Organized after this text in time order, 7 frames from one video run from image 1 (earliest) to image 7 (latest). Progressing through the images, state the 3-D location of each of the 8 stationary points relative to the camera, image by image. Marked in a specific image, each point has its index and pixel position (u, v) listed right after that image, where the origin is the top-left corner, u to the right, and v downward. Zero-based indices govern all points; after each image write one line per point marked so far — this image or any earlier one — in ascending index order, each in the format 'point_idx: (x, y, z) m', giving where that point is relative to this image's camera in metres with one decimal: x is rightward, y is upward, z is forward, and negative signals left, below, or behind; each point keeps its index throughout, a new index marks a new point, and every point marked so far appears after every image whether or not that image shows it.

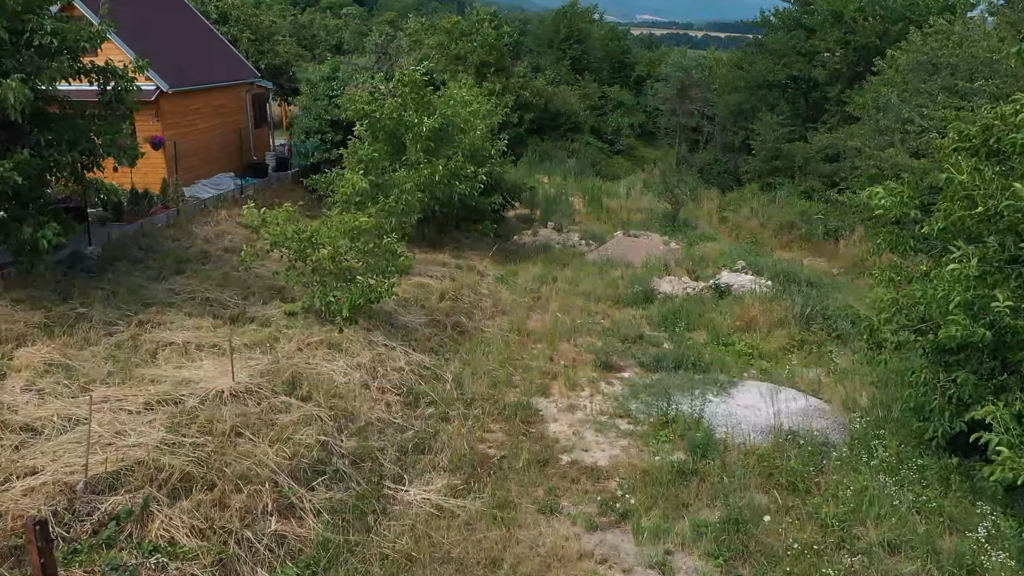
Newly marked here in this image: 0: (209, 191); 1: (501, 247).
0: (-4.0, +1.3, +10.7) m
1: (-0.2, +0.6, +11.4) m
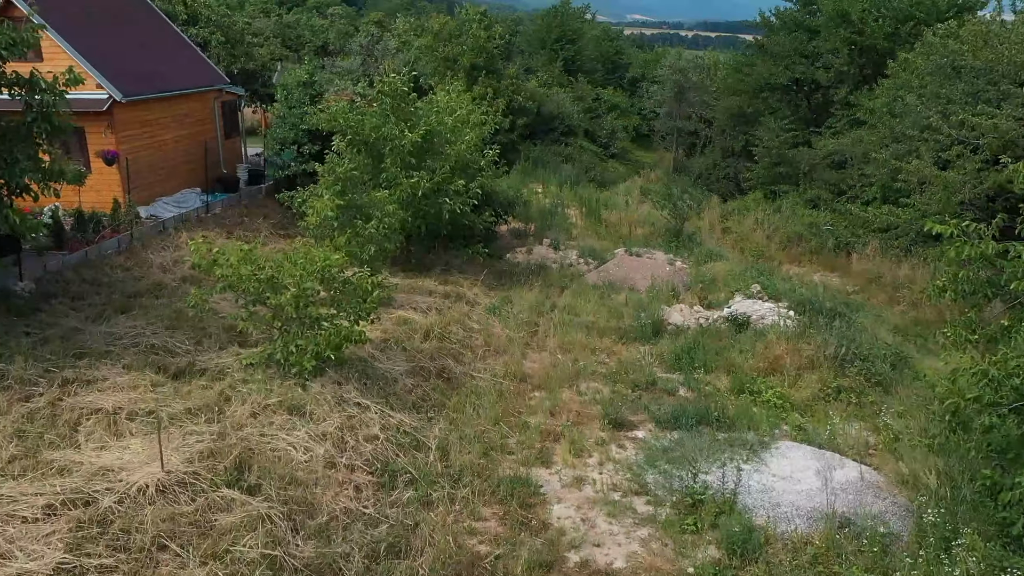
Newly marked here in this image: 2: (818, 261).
0: (-4.1, +0.9, +9.7) m
1: (-0.3, +0.2, +10.5) m
2: (+5.6, +0.5, +14.9) m
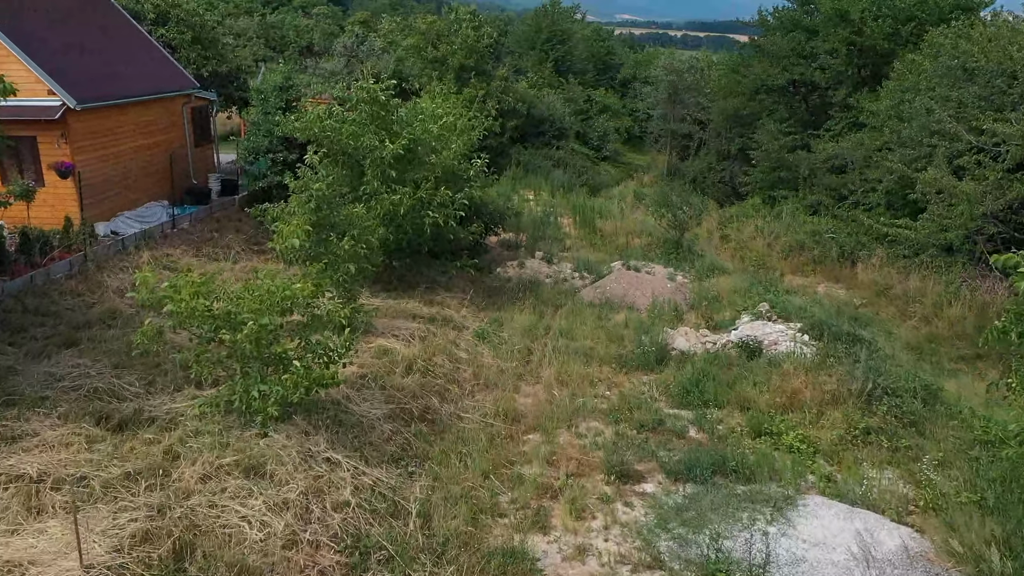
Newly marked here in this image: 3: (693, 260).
0: (-4.2, +0.7, +9.0) m
1: (-0.4, 0.0, +9.8) m
2: (+5.5, +0.3, +14.3) m
3: (+2.7, +0.4, +11.9) m
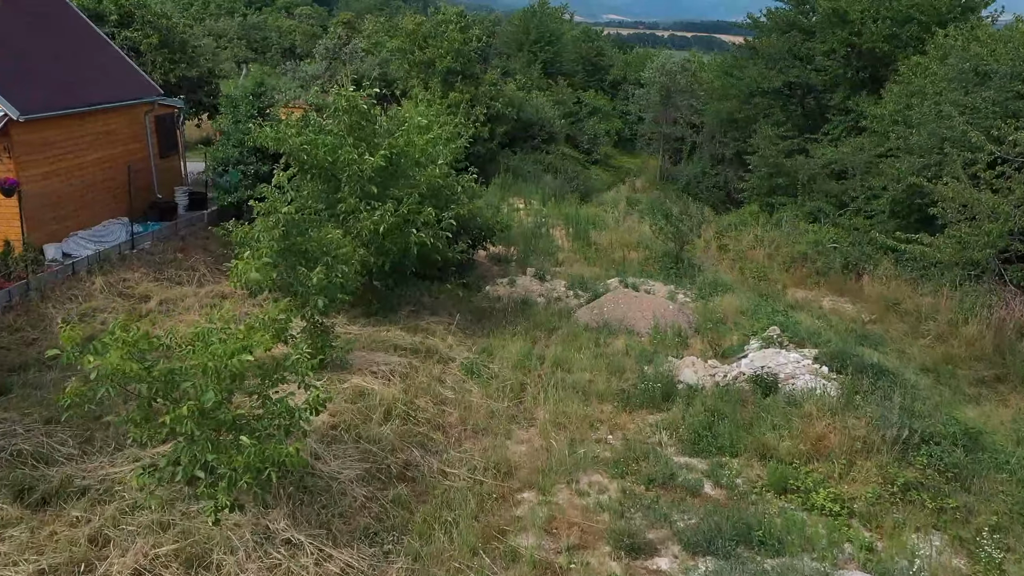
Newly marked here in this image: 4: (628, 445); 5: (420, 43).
0: (-4.3, +0.4, +8.2) m
1: (-0.5, -0.2, +9.1) m
2: (+5.3, +0.1, +13.7) m
3: (+2.5, +0.2, +11.2) m
4: (+0.8, -1.1, +5.9) m
5: (-2.2, +5.9, +19.4) m
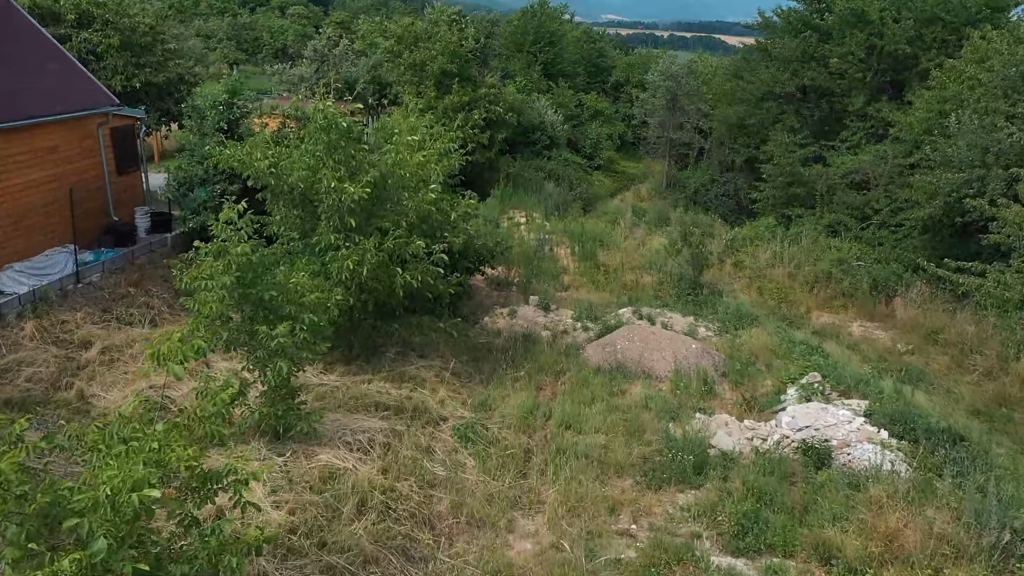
0: (-4.3, +0.1, +7.1) m
1: (-0.5, -0.6, +8.0) m
2: (+5.3, -0.3, +12.6) m
3: (+2.5, -0.2, +10.1) m
4: (+0.9, -1.5, +4.8) m
5: (-2.2, +5.5, +18.3) m
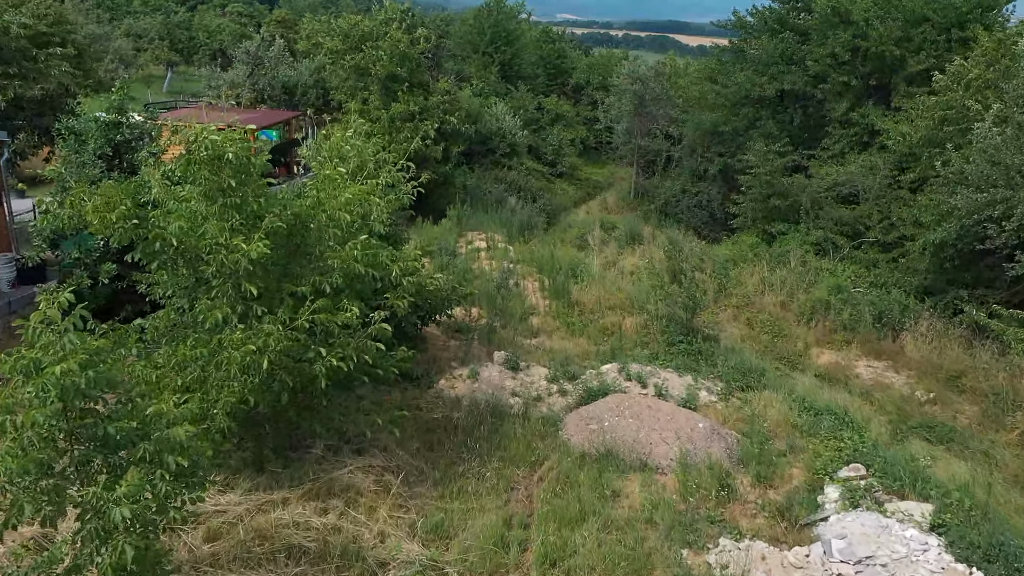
0: (-4.5, -0.5, +5.2) m
1: (-0.8, -1.2, +6.3) m
2: (+4.8, -0.8, +11.2) m
3: (+2.1, -0.7, +8.6) m
4: (+0.7, -2.0, +3.2) m
5: (-3.1, +4.9, +16.5) m
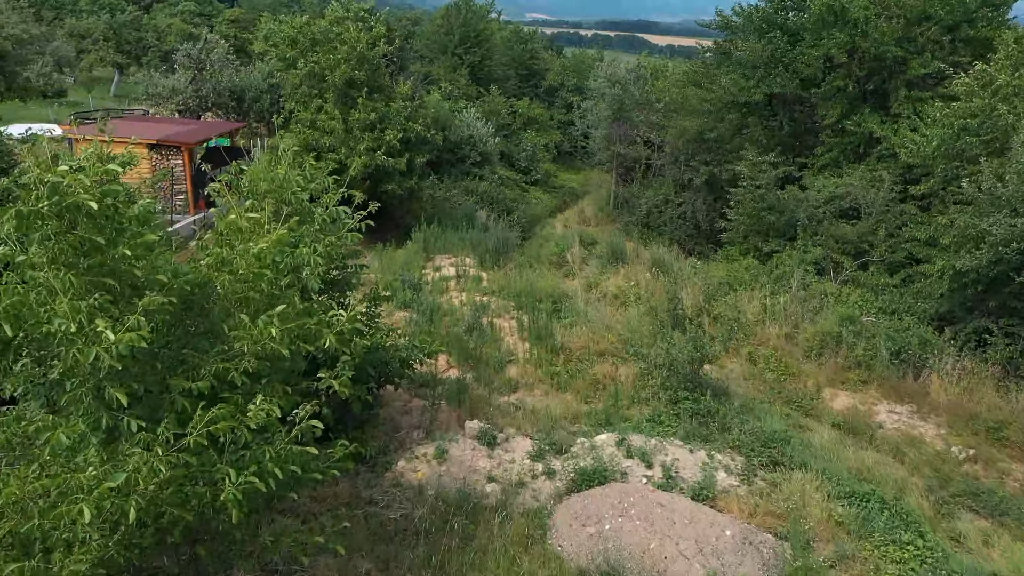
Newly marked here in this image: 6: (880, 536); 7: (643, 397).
0: (-4.6, -1.1, +3.7) m
1: (-0.9, -1.6, +4.9) m
2: (+4.5, -1.2, +10.0) m
3: (+1.9, -1.1, +7.3) m
4: (+0.7, -2.5, +1.8) m
5: (-3.7, +4.4, +15.0) m
6: (+2.4, -1.6, +5.3) m
7: (+1.2, -1.0, +7.7) m
